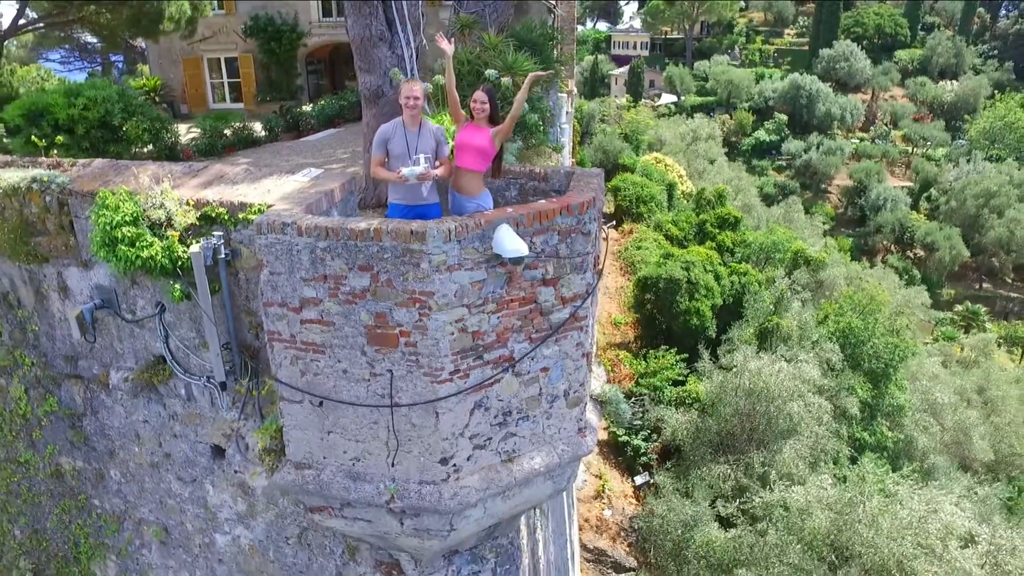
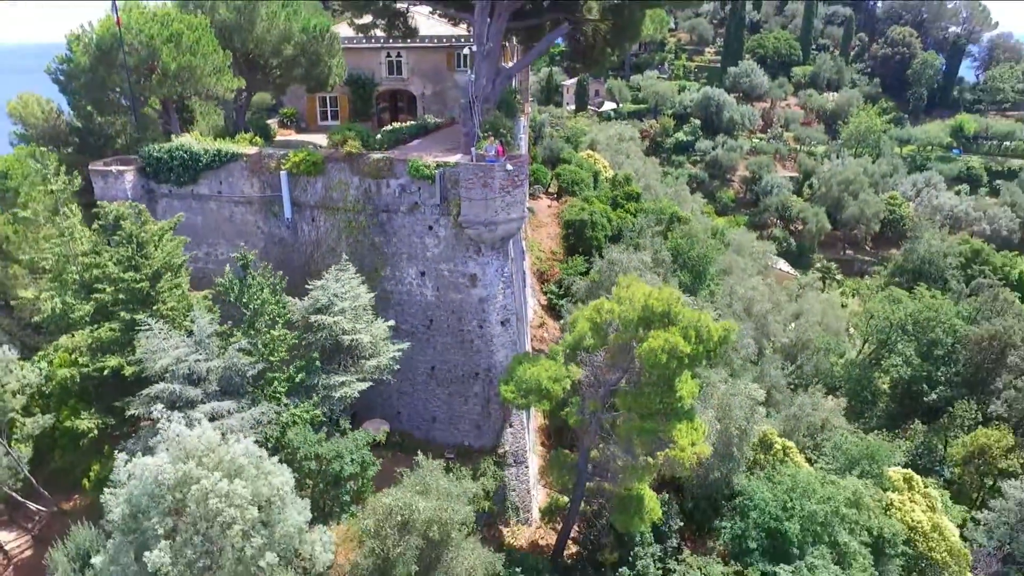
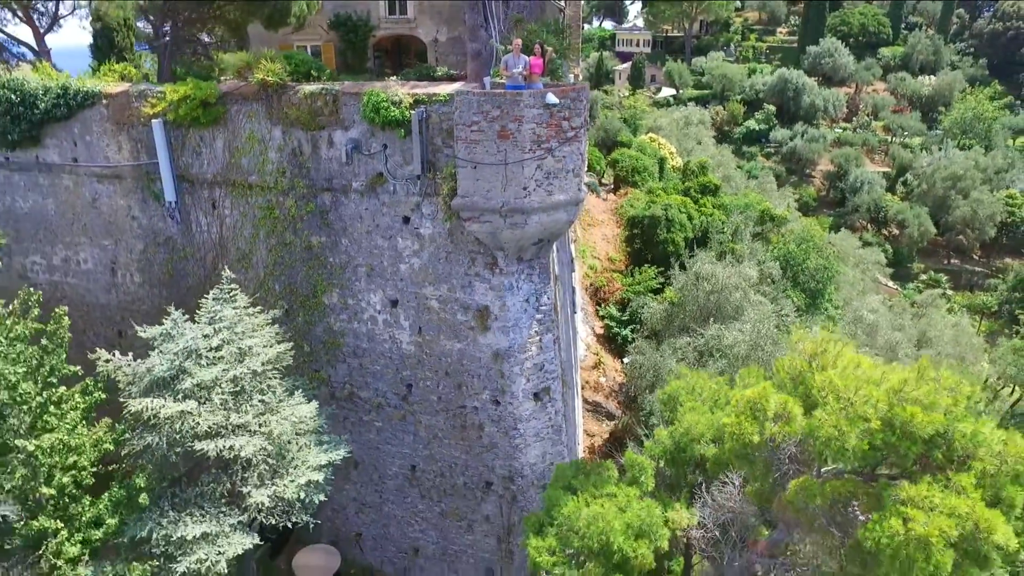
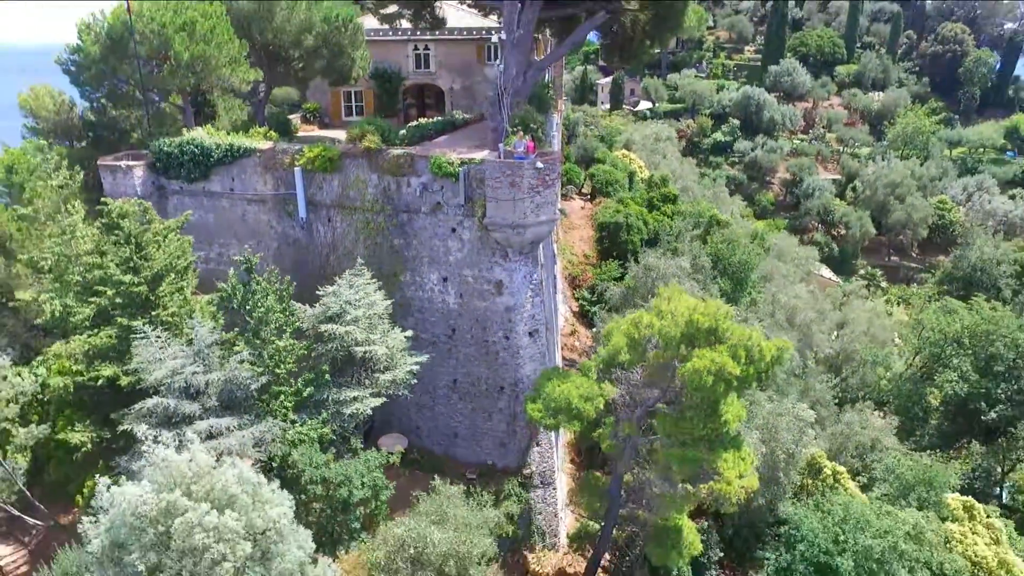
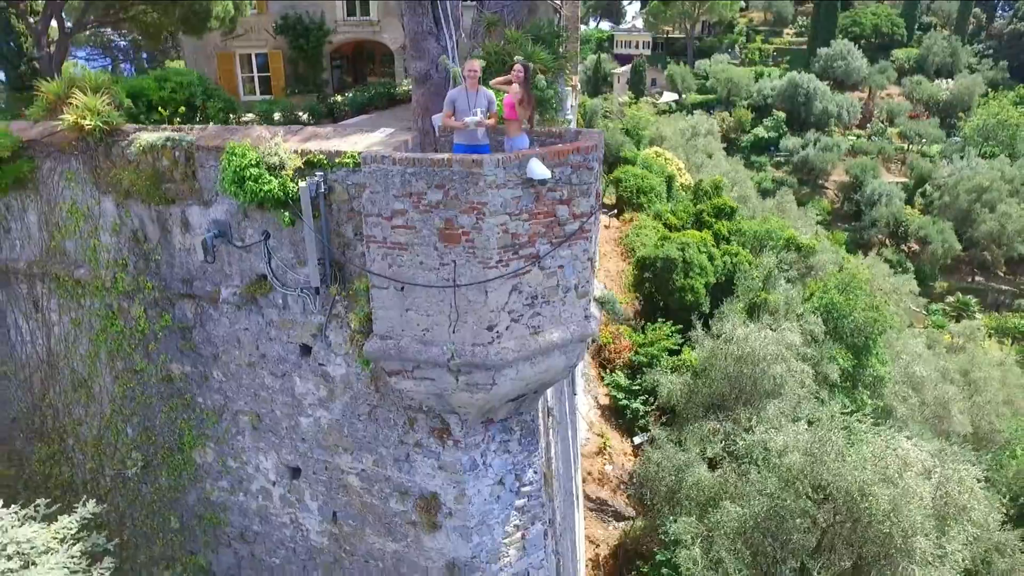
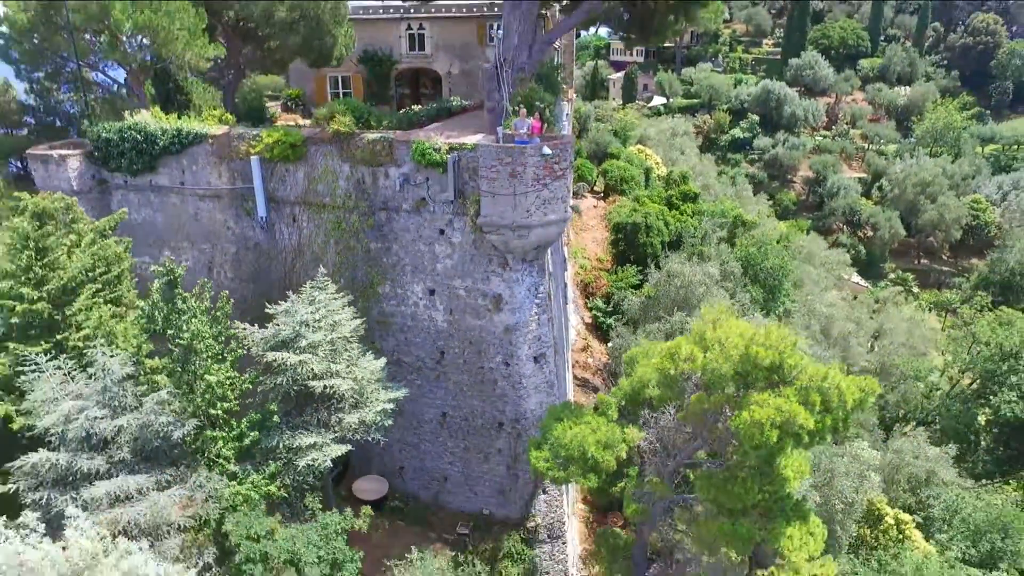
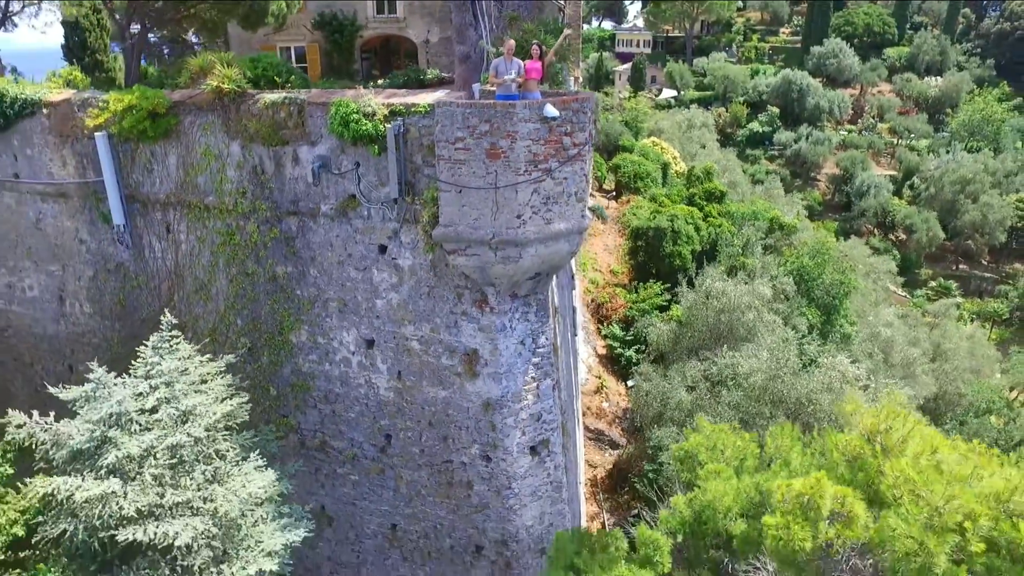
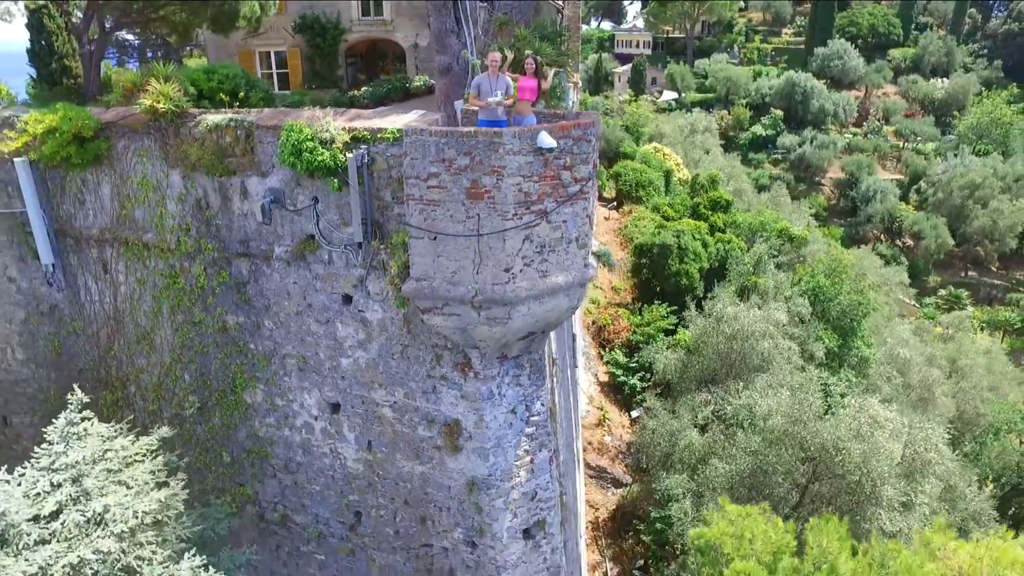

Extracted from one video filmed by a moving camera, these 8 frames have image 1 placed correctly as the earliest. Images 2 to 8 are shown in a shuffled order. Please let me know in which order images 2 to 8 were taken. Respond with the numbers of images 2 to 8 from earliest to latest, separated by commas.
5, 8, 7, 3, 6, 4, 2
